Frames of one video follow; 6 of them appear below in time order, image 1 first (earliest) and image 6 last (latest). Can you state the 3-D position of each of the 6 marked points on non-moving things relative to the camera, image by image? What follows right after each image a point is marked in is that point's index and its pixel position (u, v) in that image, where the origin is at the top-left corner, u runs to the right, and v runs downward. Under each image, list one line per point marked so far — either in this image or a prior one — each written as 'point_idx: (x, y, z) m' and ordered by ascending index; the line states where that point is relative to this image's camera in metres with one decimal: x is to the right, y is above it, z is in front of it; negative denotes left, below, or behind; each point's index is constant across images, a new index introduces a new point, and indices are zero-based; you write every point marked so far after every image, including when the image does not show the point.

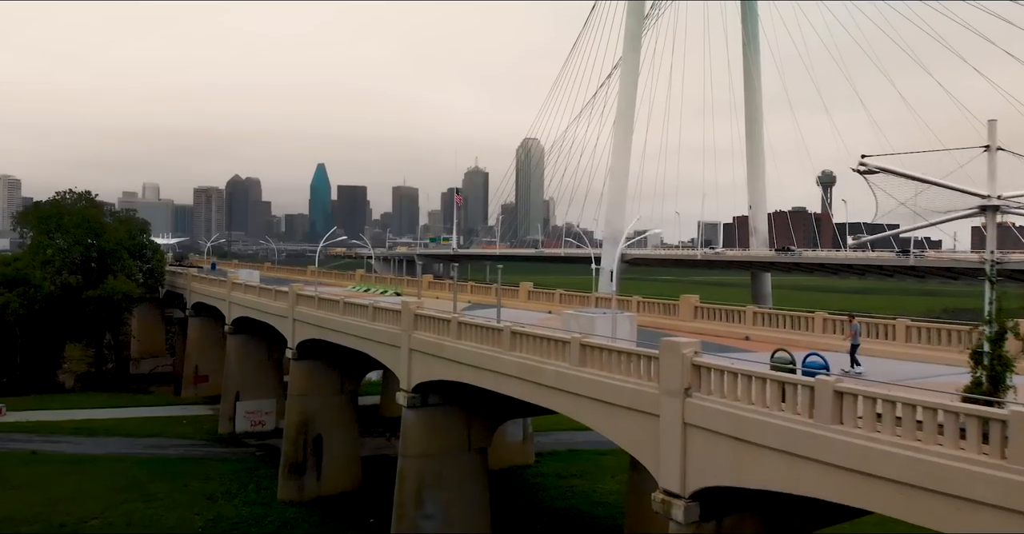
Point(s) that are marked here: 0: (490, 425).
0: (-0.6, -4.0, +18.9) m
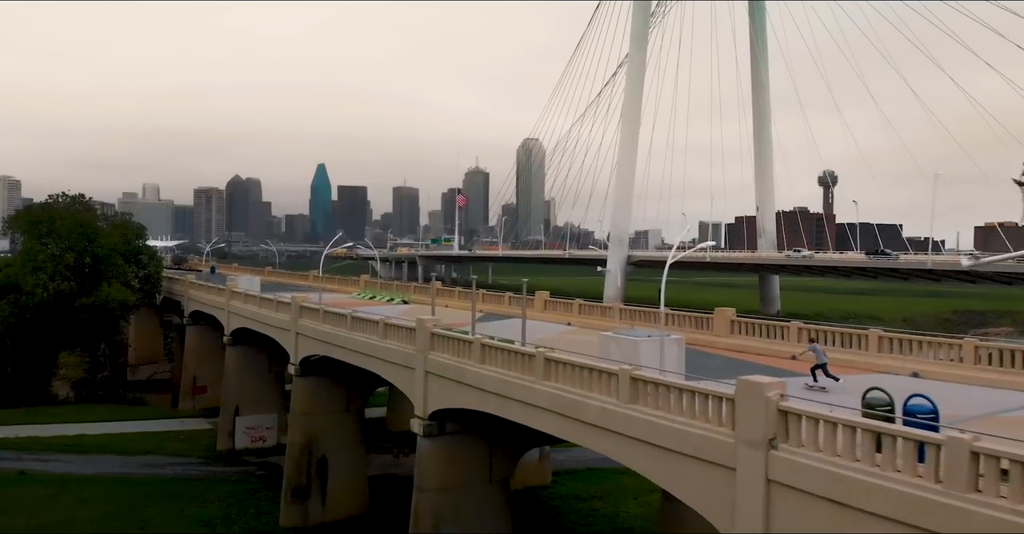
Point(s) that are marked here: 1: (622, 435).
0: (0.0, -4.3, +17.2) m
1: (+1.6, -2.4, +10.8) m
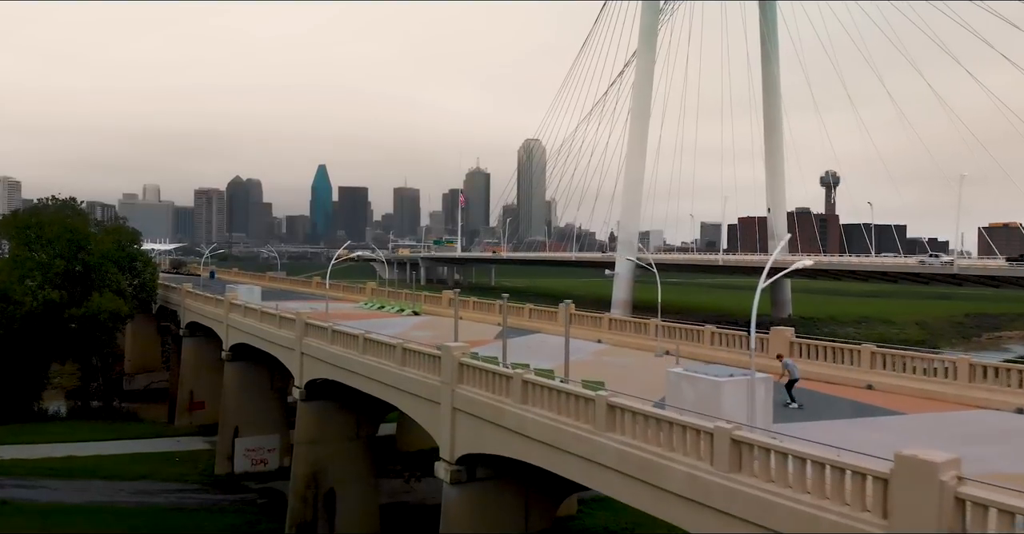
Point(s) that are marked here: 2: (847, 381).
0: (+0.8, -4.7, +14.9) m
1: (+2.4, -2.8, +8.6) m
2: (+7.6, -2.6, +17.1) m
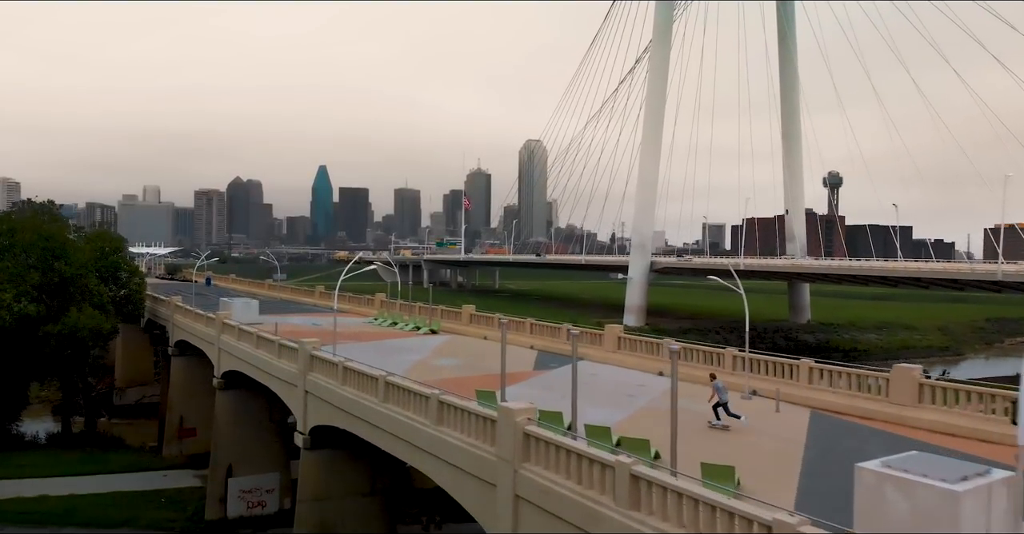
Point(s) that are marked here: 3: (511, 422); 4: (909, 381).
0: (+1.9, -5.1, +11.1) m
1: (+3.5, -3.2, +4.8) m
2: (+8.7, -3.1, +13.3) m
3: (0.0, -2.1, +10.3) m
4: (+7.8, -2.3, +14.7) m
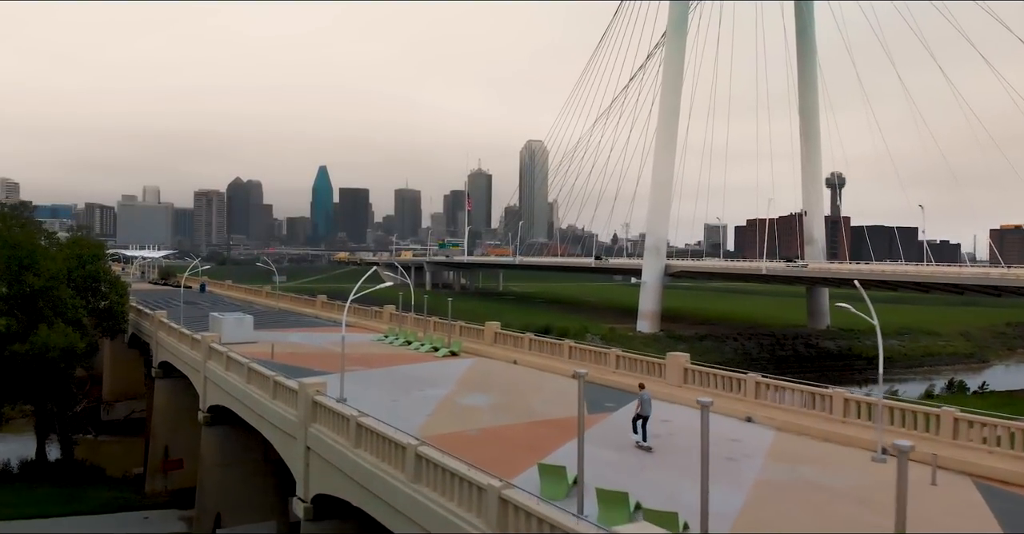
0: (+3.0, -5.5, +7.3) m
1: (+4.6, -3.6, +1.0) m
2: (+9.8, -3.5, +9.5) m
3: (+1.1, -2.5, +6.5) m
4: (+8.9, -2.7, +10.9) m
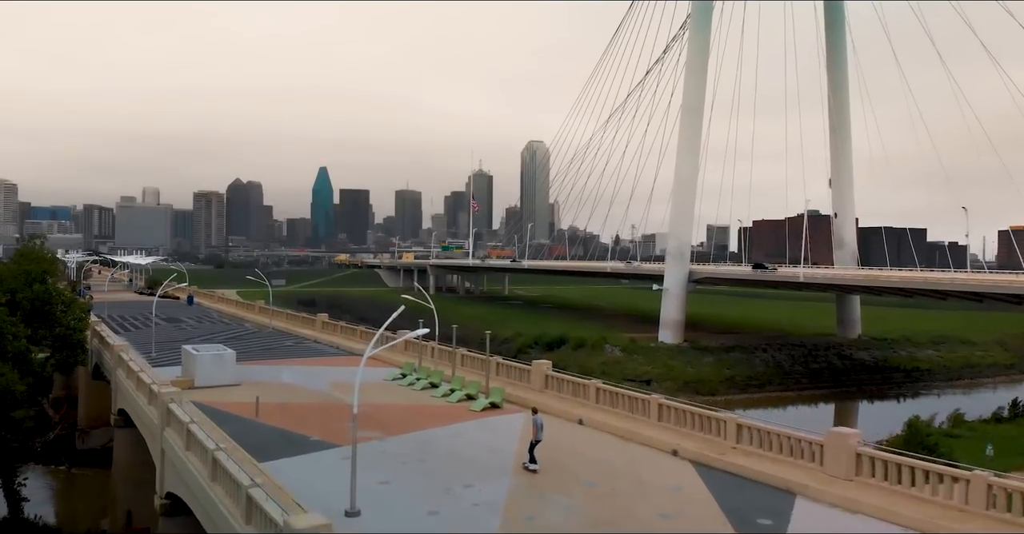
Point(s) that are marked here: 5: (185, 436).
0: (+4.5, -6.1, +1.4) m
1: (+6.1, -4.2, -5.0) m
2: (+11.3, -4.1, +3.5) m
3: (+2.6, -3.1, +0.6) m
4: (+10.4, -3.3, +4.9) m
5: (-6.2, -3.1, +14.3) m
